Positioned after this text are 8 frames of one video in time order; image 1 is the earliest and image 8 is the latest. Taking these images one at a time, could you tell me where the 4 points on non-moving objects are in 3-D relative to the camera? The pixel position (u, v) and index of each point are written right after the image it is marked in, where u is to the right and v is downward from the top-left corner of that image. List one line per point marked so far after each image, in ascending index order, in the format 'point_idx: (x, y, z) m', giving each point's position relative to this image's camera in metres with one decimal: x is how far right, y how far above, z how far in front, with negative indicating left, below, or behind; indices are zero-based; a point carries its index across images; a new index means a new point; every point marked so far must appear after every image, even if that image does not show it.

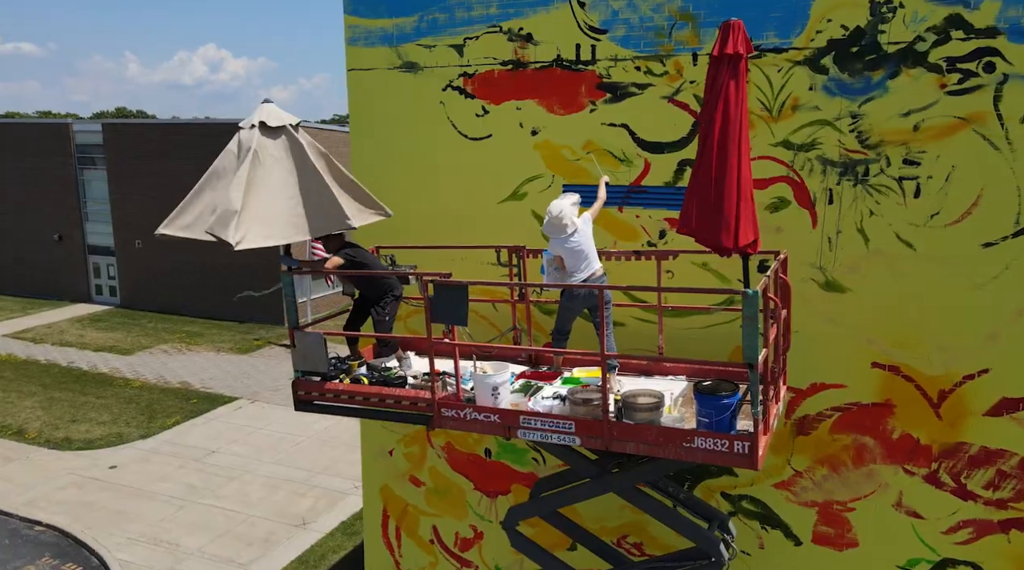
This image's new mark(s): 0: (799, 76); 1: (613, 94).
0: (+2.5, +1.8, +7.0) m
1: (+0.9, +1.8, +7.5) m
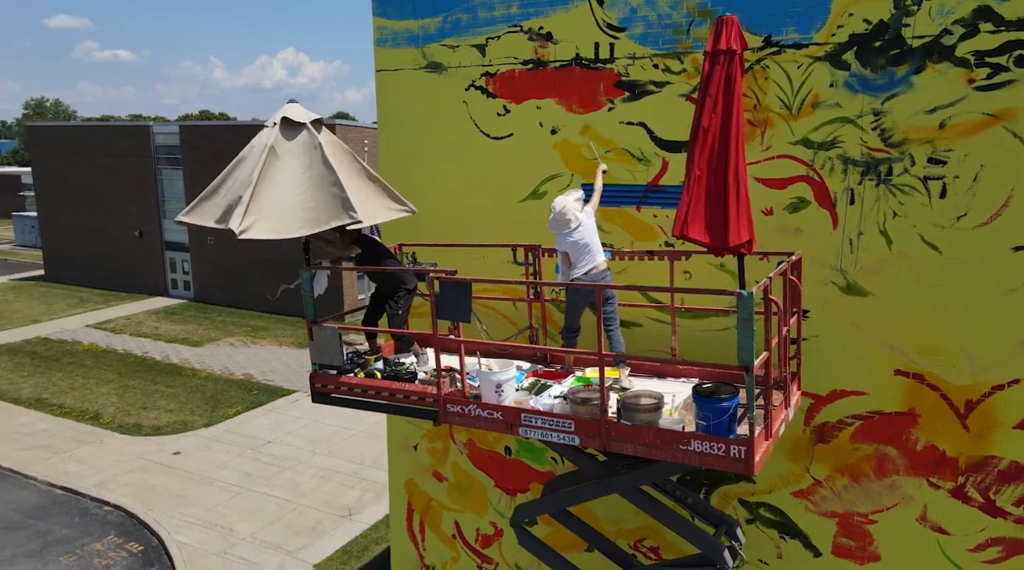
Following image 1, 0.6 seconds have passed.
0: (+2.6, +1.8, +6.8) m
1: (+1.1, +1.8, +7.5) m
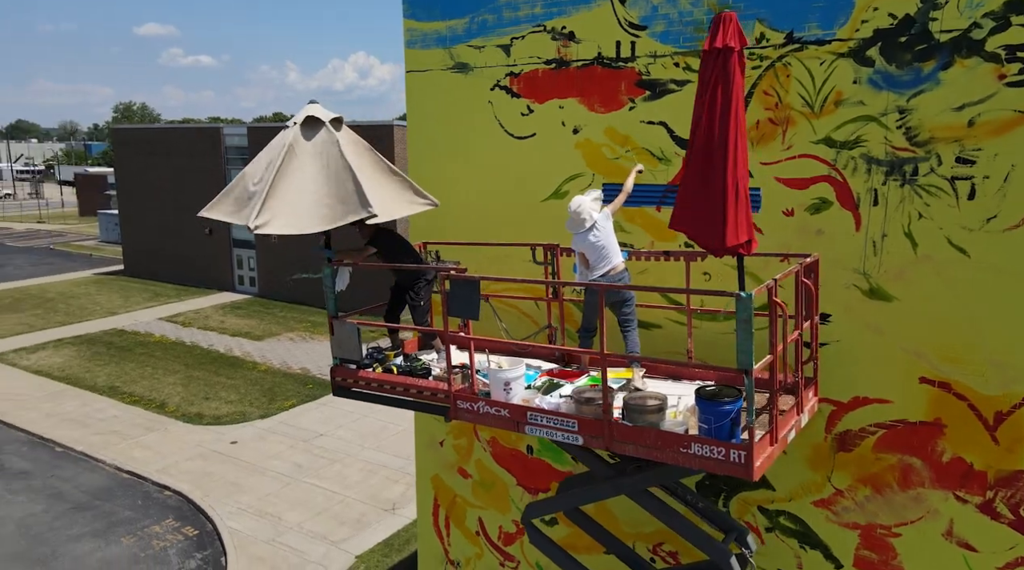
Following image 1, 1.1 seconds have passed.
0: (+2.7, +1.8, +6.6) m
1: (+1.3, +1.8, +7.4) m
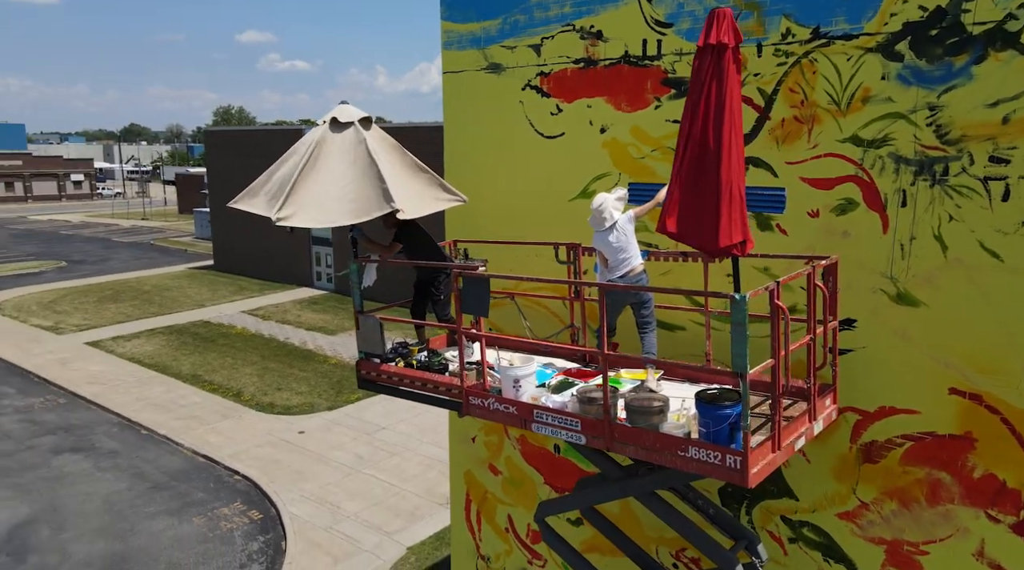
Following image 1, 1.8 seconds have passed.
0: (+2.8, +1.7, +6.4) m
1: (+1.5, +1.8, +7.3) m
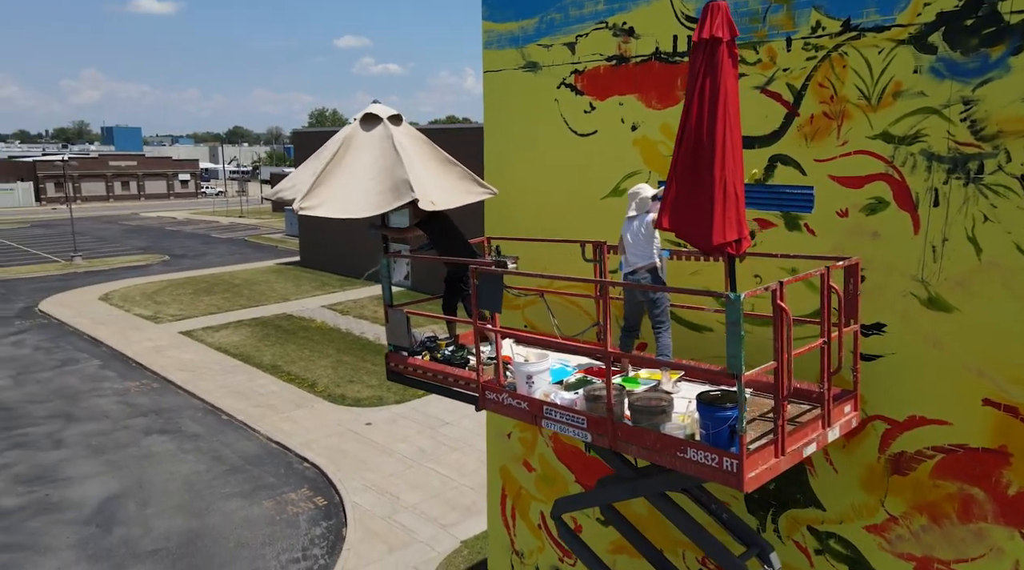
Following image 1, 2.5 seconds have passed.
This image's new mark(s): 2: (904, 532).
0: (+2.9, +1.7, +6.1) m
1: (+1.7, +1.8, +7.2) m
2: (+3.1, -2.0, +6.5) m
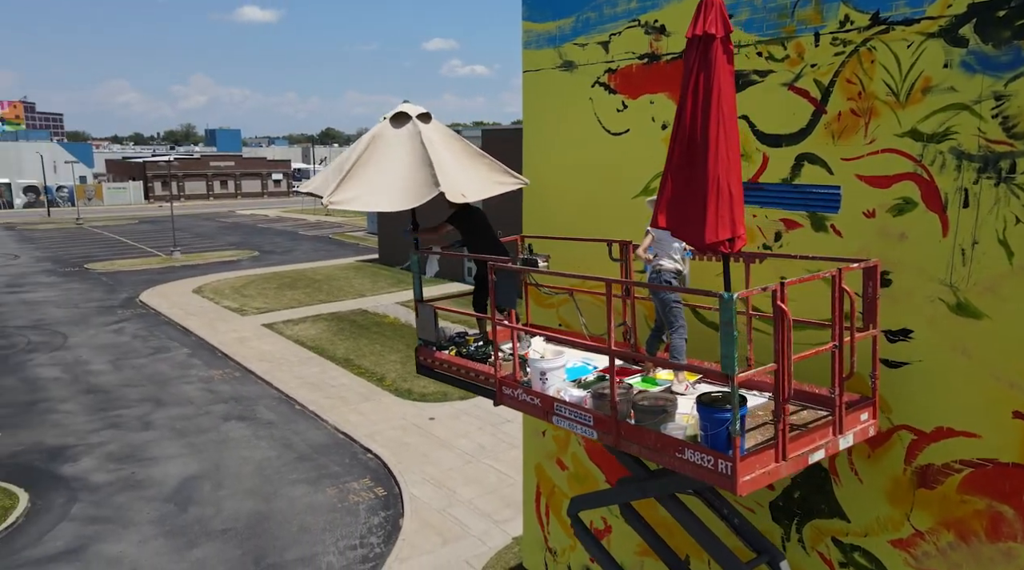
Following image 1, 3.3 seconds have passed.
0: (+3.0, +1.7, +5.8) m
1: (+2.0, +1.8, +7.1) m
2: (+3.2, -2.0, +6.2) m
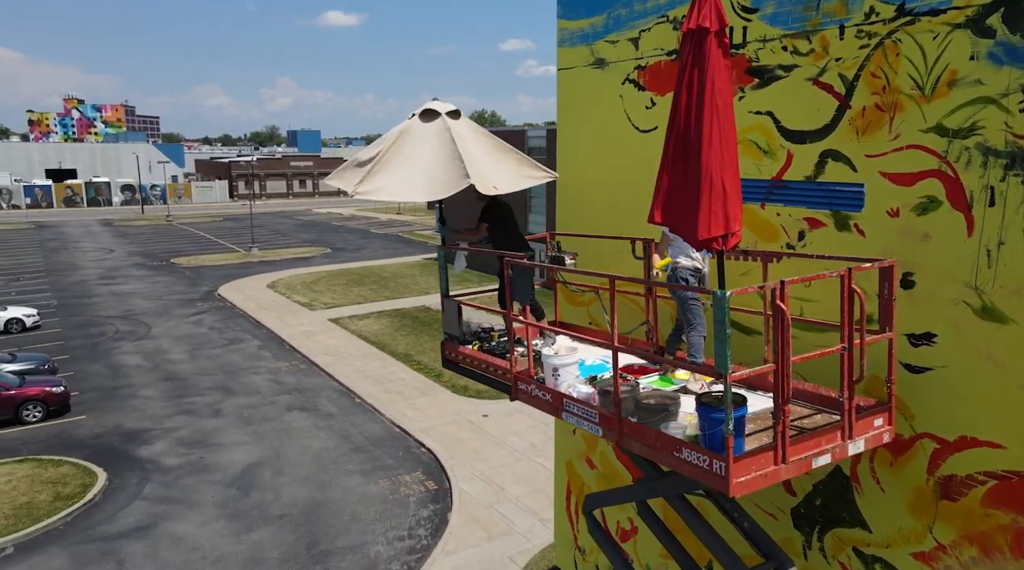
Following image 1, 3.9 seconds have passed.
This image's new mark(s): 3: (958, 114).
0: (+3.1, +1.7, +5.6) m
1: (+2.1, +1.8, +6.9) m
2: (+3.2, -2.0, +5.9) m
3: (+3.1, +1.2, +5.6) m
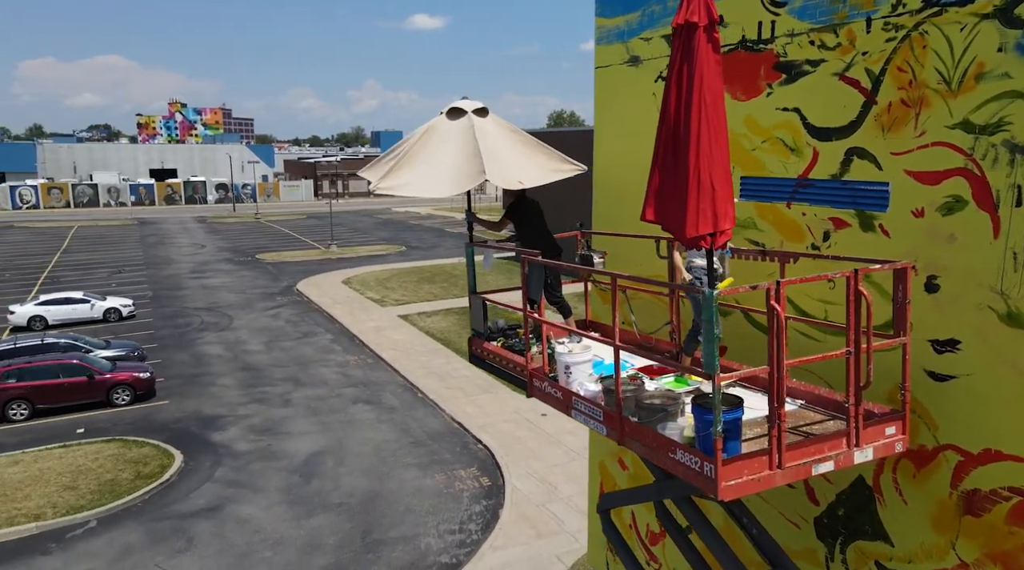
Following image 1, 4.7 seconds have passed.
0: (+3.1, +1.6, +5.3) m
1: (+2.3, +1.8, +6.7) m
2: (+3.2, -2.1, +5.6) m
3: (+3.1, +1.2, +5.3) m
